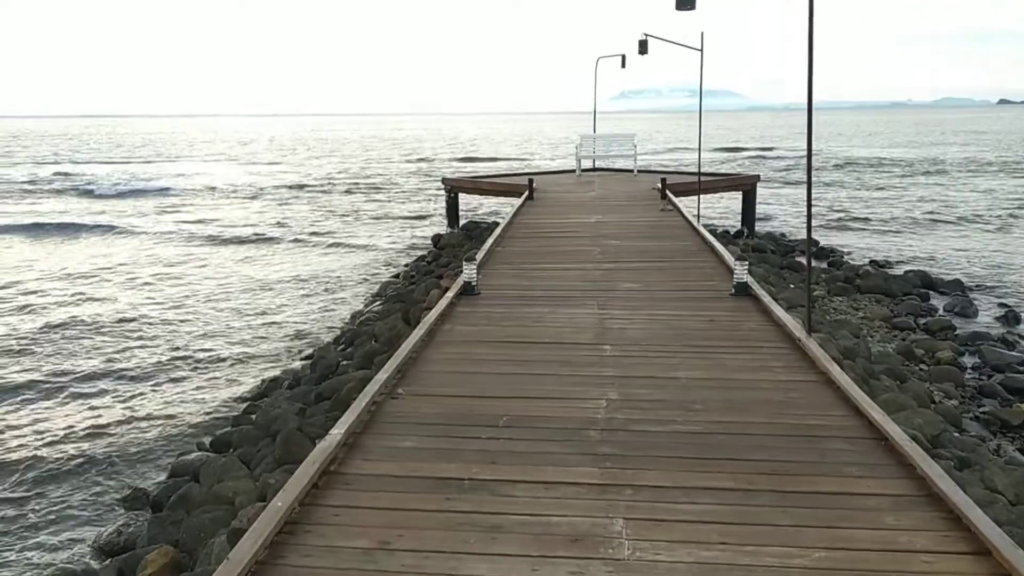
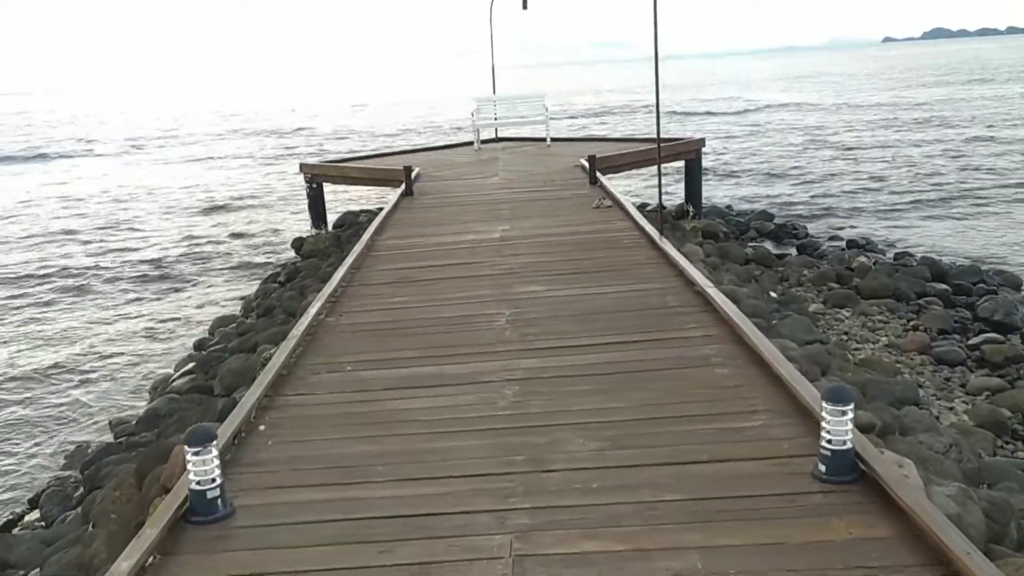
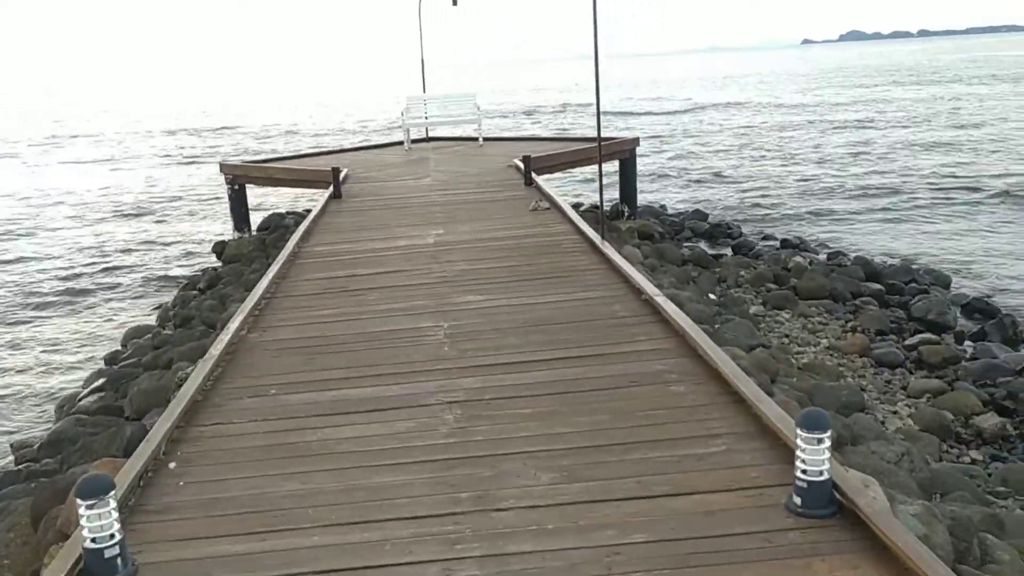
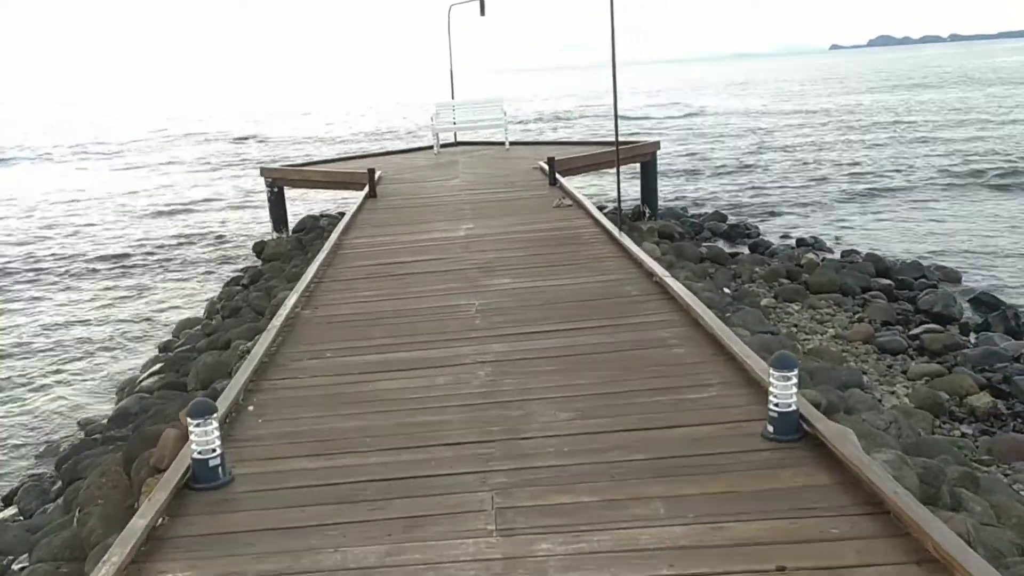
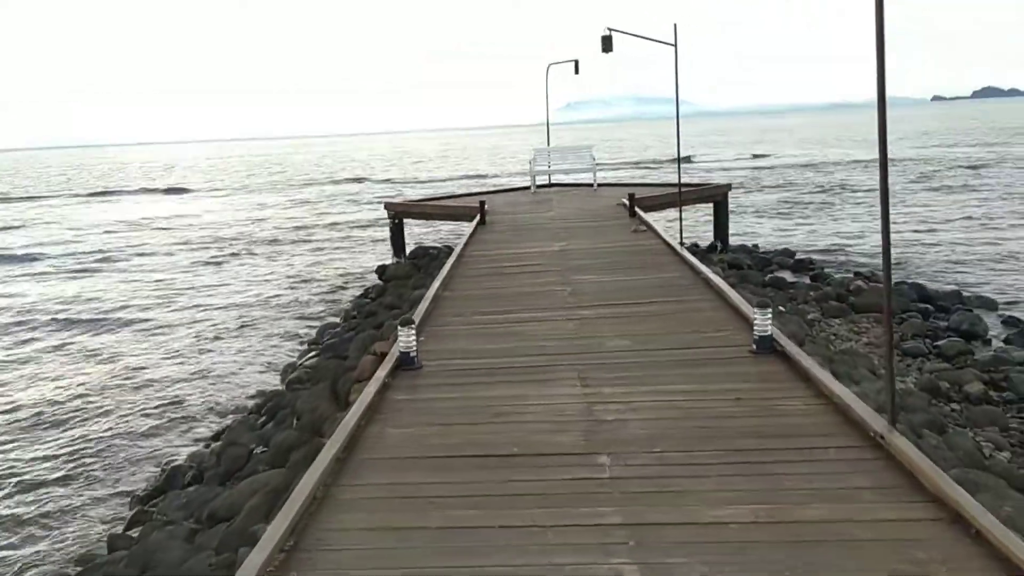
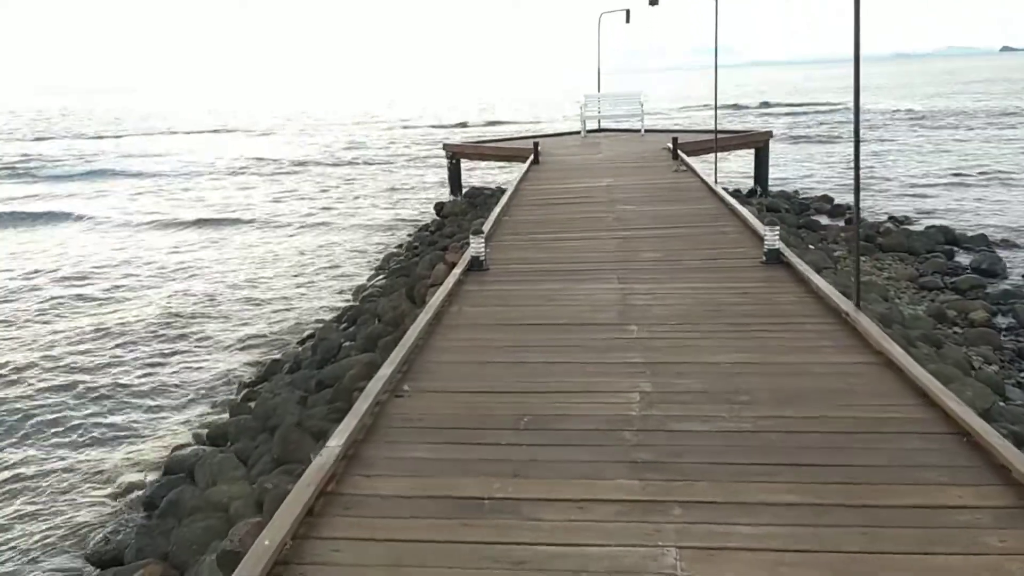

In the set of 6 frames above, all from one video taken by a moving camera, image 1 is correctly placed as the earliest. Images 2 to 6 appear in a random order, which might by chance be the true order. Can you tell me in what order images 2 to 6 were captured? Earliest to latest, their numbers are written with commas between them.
6, 5, 4, 2, 3
